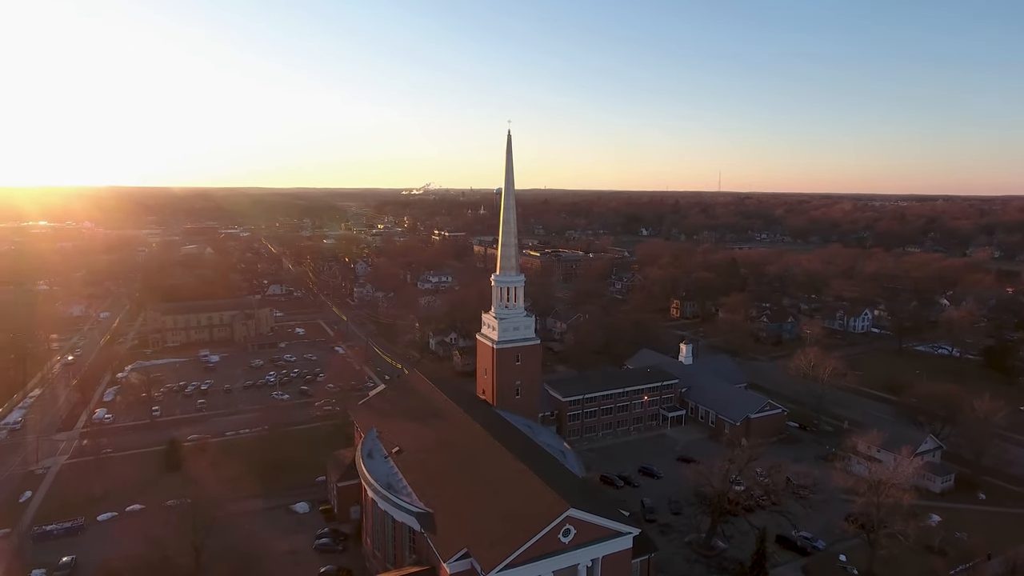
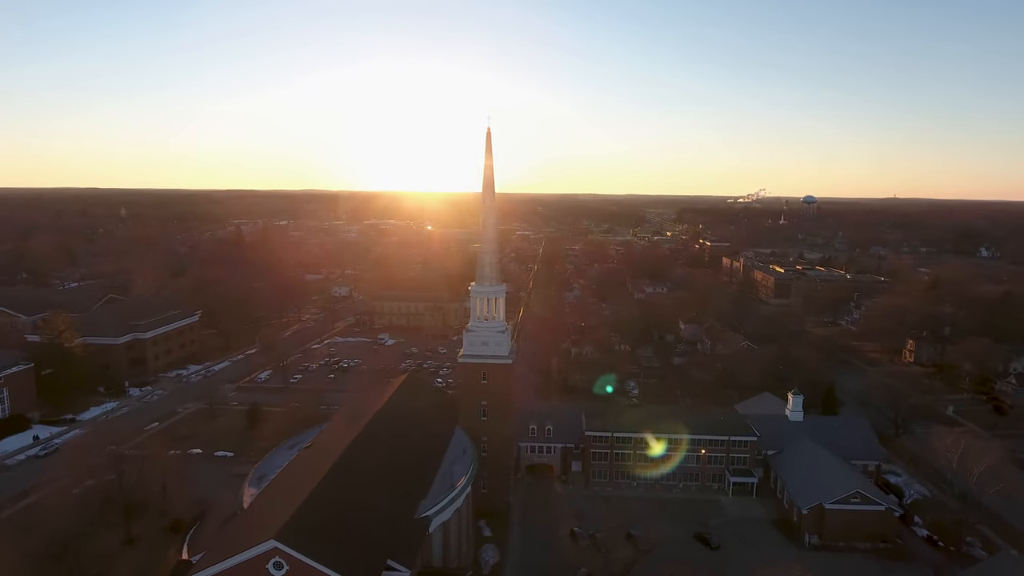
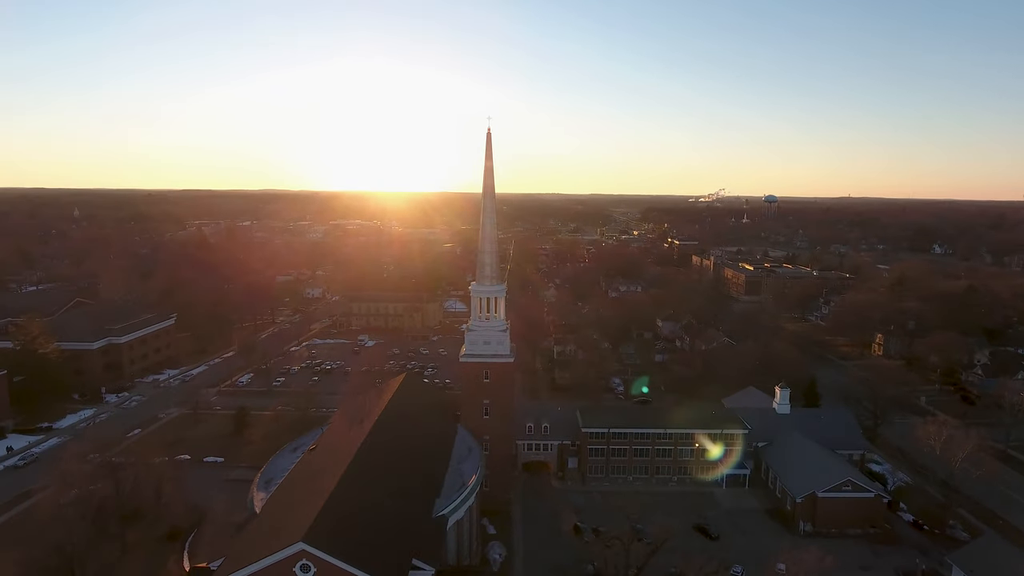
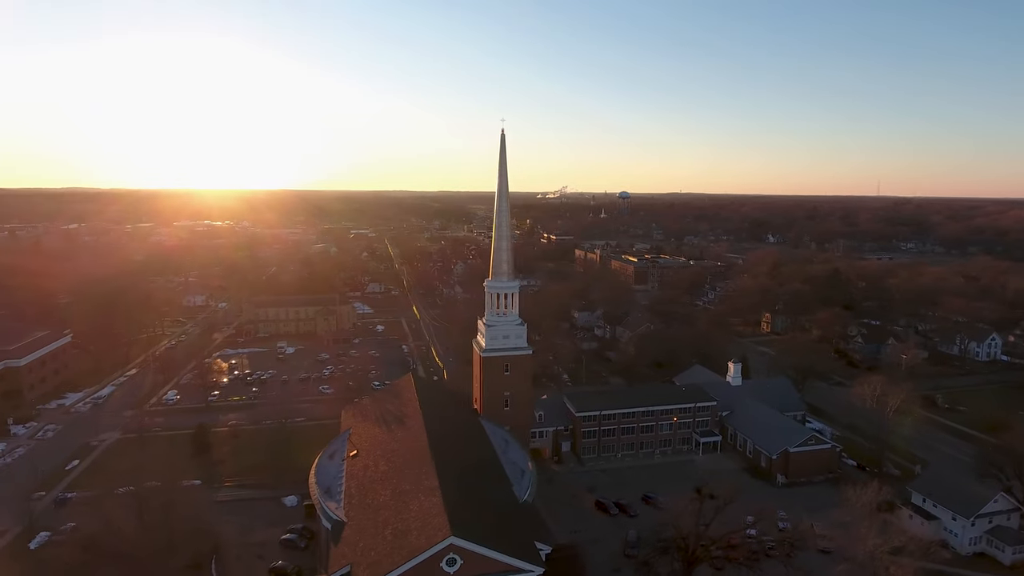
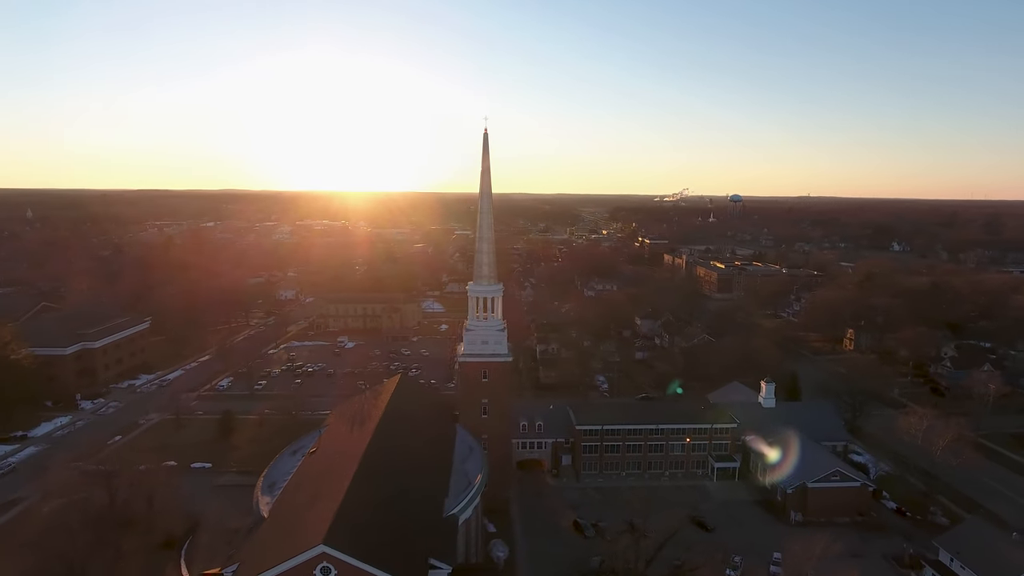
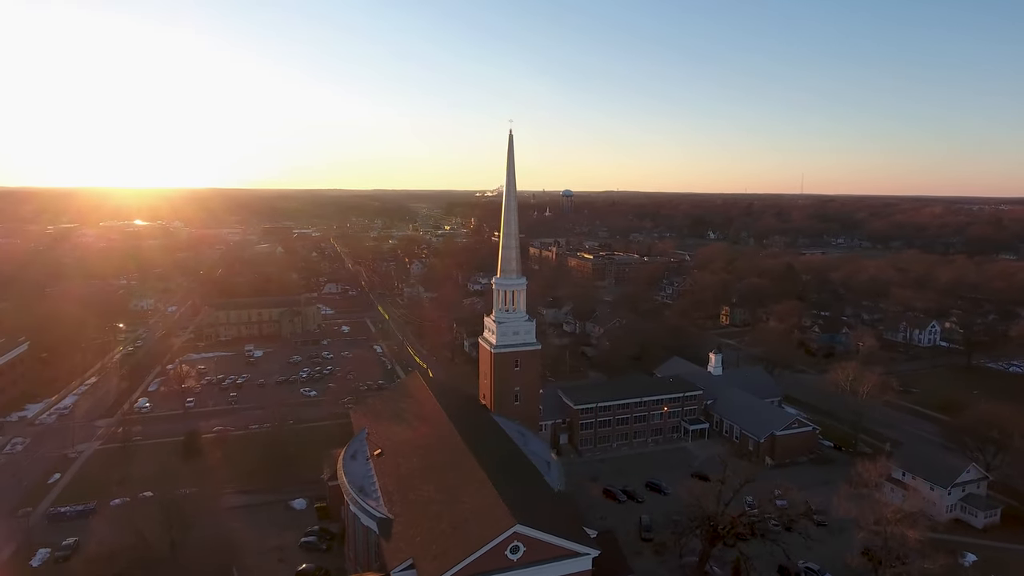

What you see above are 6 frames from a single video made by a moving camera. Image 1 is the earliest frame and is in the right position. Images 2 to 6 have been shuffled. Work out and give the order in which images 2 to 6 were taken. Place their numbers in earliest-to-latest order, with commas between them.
6, 4, 5, 3, 2
